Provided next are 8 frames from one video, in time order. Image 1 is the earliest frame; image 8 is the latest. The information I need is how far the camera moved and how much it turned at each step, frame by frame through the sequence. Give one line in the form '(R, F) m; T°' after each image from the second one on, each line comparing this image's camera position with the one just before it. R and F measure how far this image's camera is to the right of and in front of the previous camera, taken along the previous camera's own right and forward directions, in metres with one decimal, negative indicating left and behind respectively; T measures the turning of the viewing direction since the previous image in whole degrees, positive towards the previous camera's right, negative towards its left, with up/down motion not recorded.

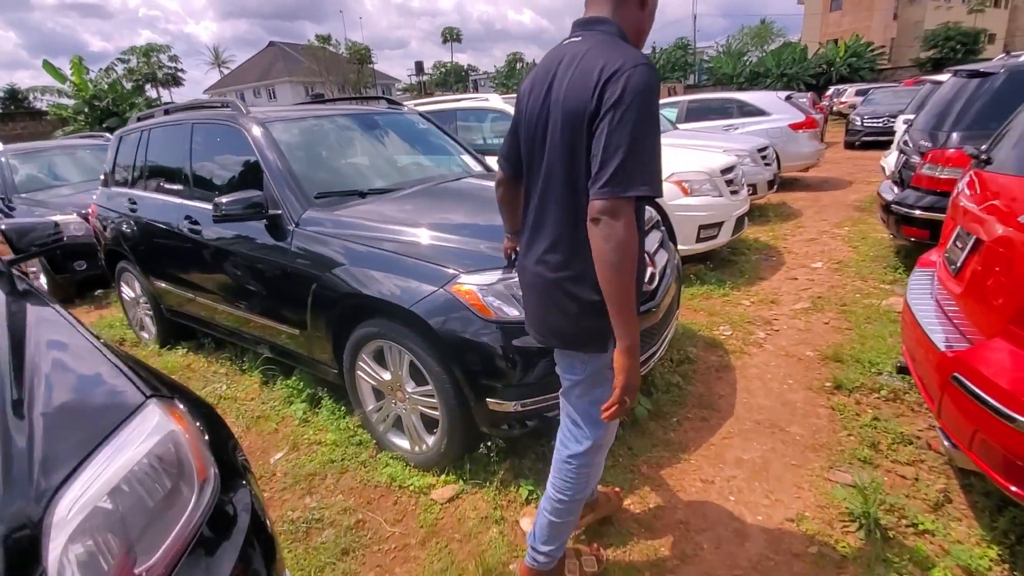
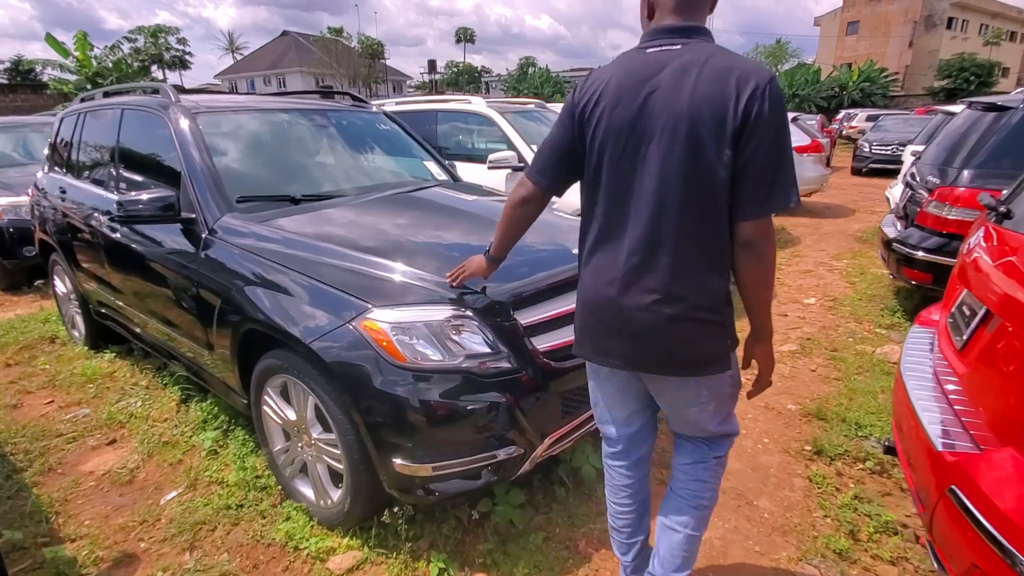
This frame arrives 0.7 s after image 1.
(+0.3, +0.4) m; 0°
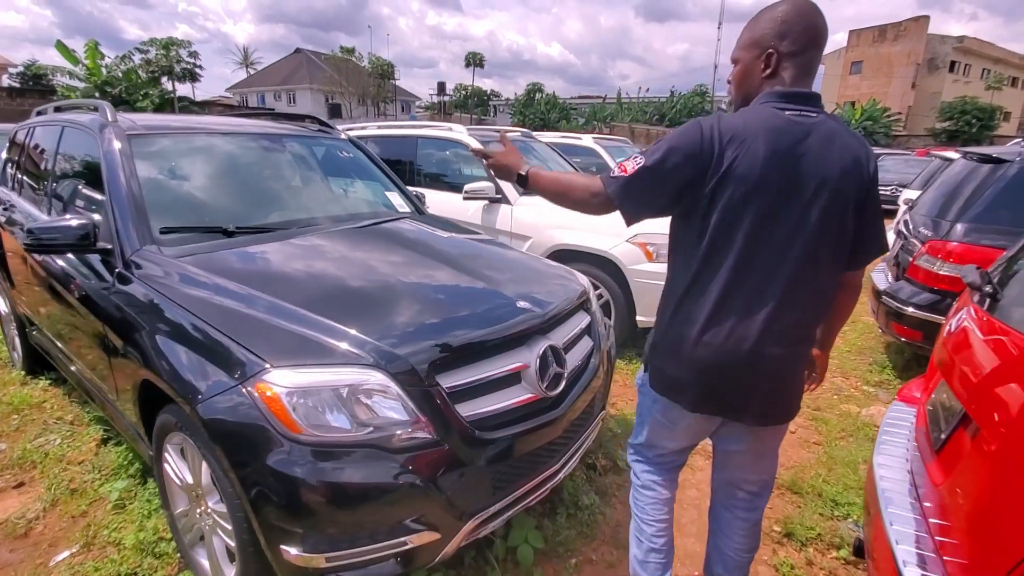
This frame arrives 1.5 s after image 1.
(+0.3, +0.2) m; 0°
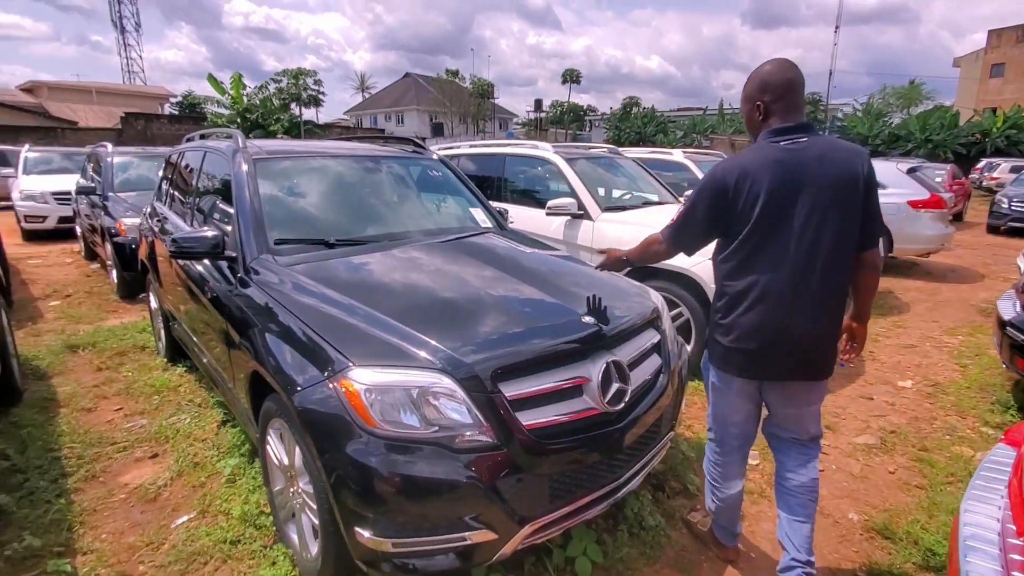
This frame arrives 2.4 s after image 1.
(+0.1, -0.1) m; -10°
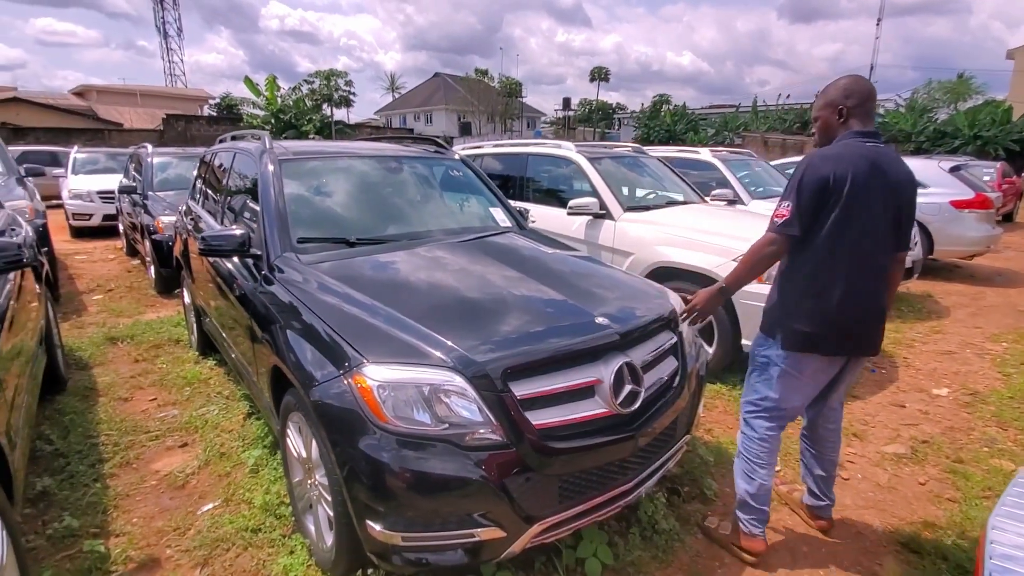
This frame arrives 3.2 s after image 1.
(+0.1, 0.0) m; -3°
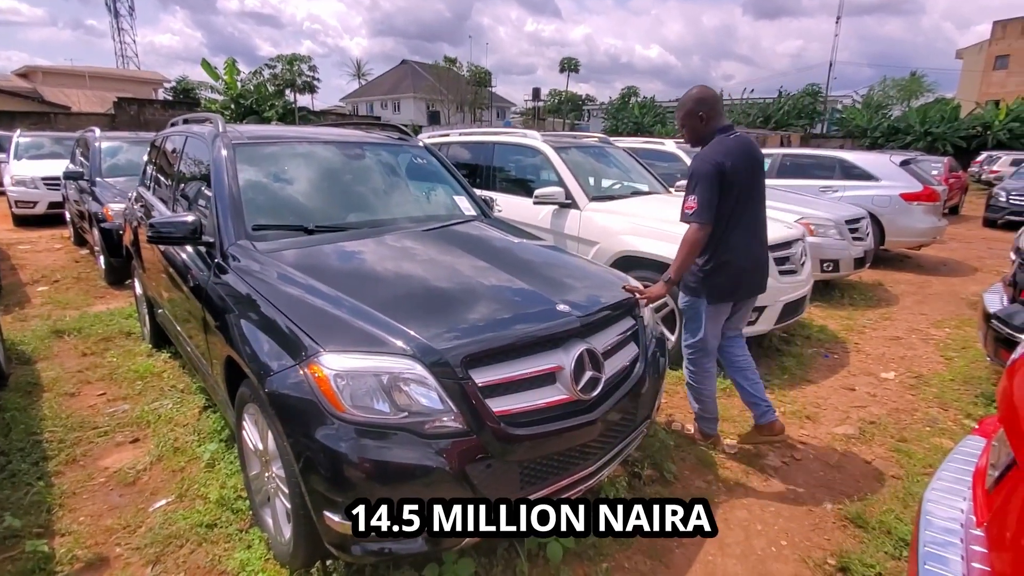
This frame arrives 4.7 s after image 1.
(0.0, 0.0) m; +3°
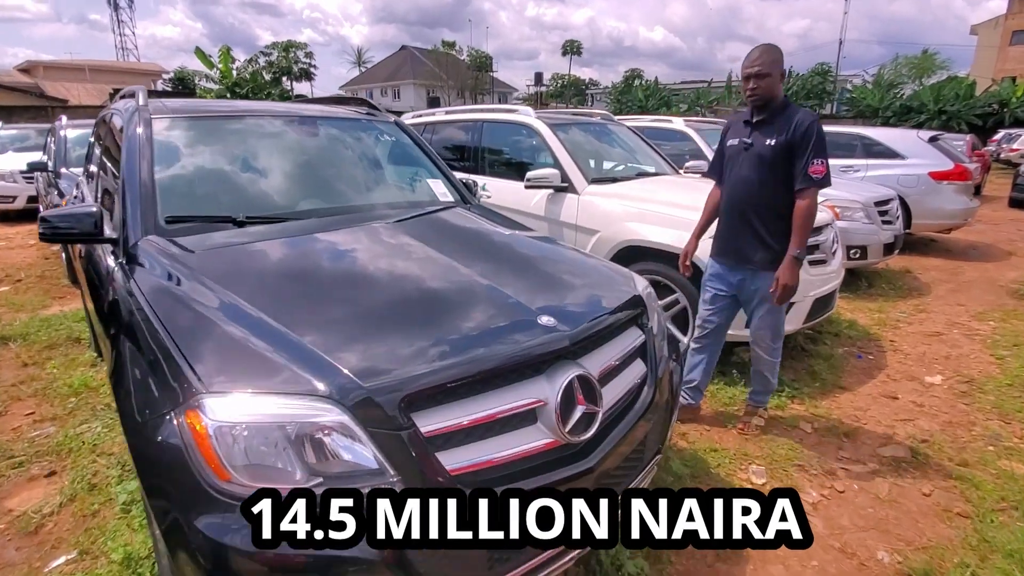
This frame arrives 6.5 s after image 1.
(+0.1, +0.5) m; -1°
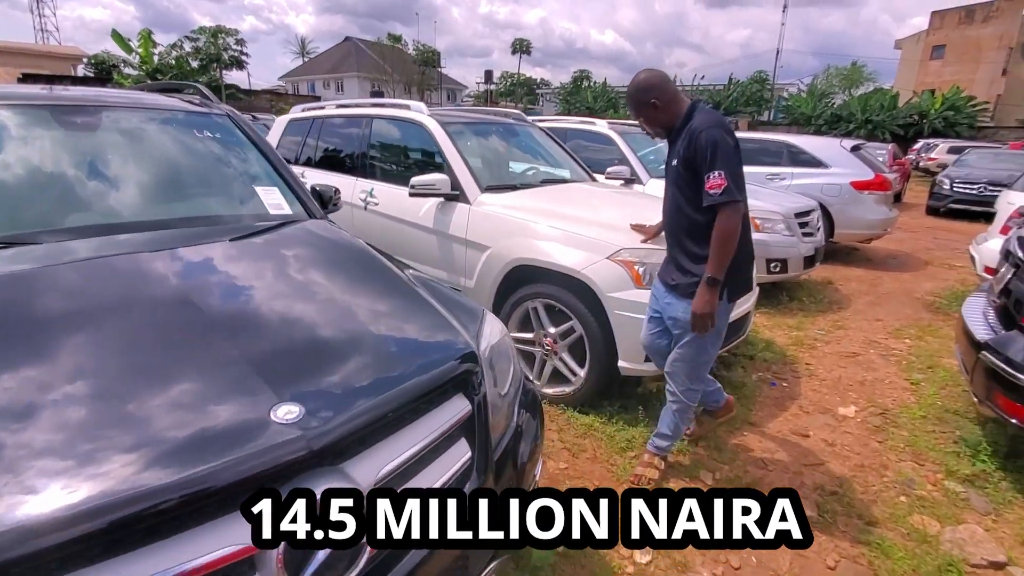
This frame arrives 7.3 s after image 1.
(+0.5, +0.5) m; +5°
